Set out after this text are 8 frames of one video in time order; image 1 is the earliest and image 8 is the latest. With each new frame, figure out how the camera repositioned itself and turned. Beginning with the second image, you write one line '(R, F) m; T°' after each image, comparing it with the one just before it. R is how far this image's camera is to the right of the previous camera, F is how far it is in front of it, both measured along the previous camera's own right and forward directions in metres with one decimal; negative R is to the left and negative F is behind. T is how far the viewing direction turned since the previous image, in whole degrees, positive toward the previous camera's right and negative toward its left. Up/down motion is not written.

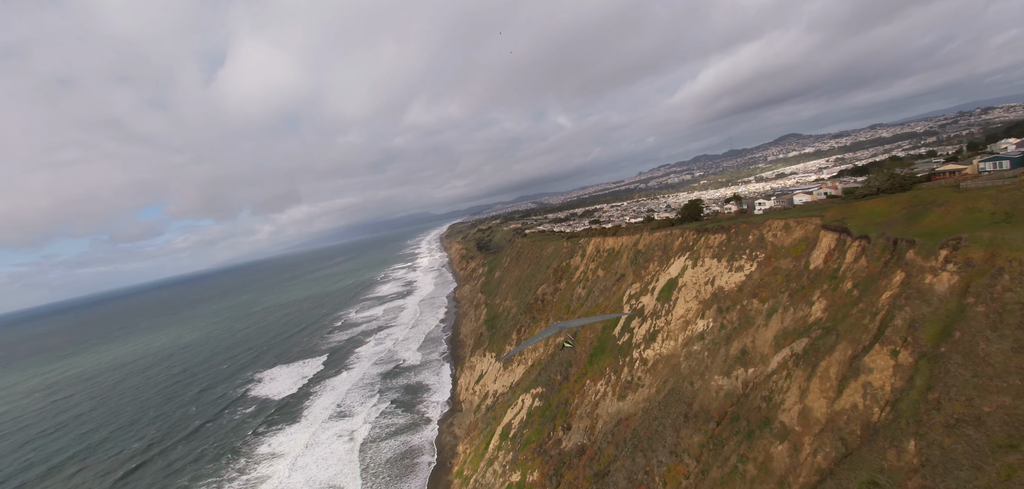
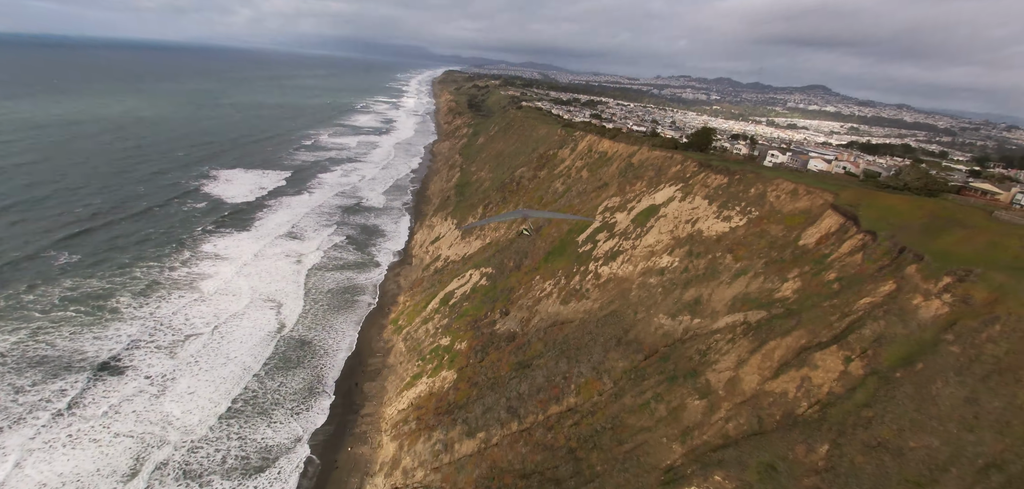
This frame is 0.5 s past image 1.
(0.0, +1.7) m; +6°
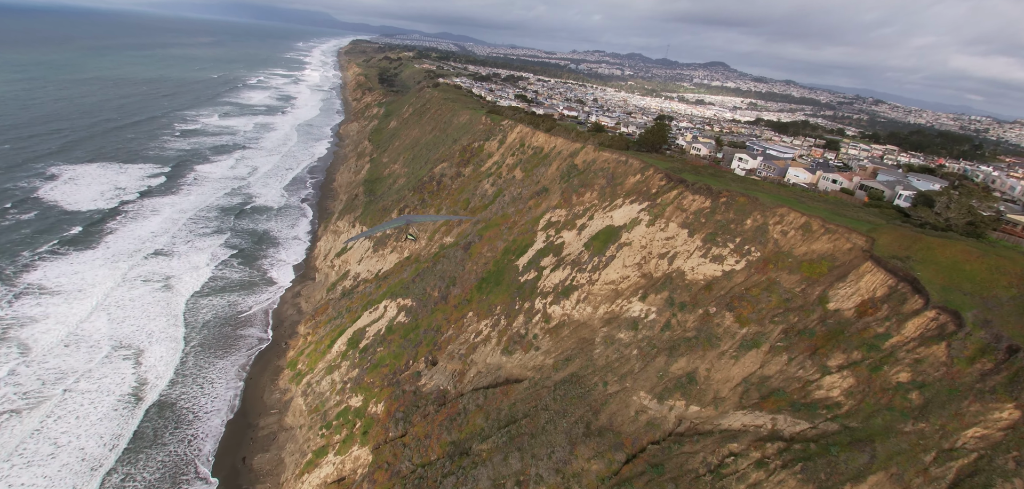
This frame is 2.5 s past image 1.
(+0.2, +5.6) m; +10°
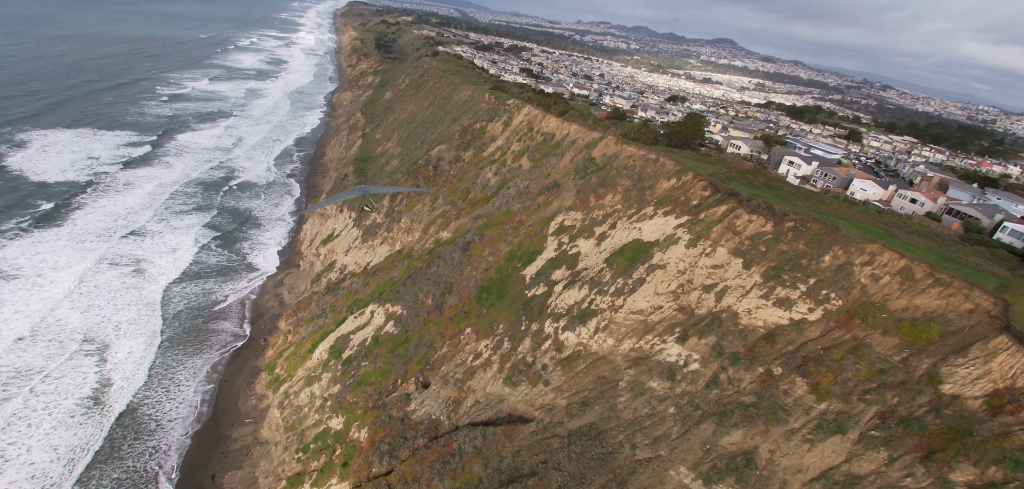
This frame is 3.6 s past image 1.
(-0.5, +3.0) m; +1°
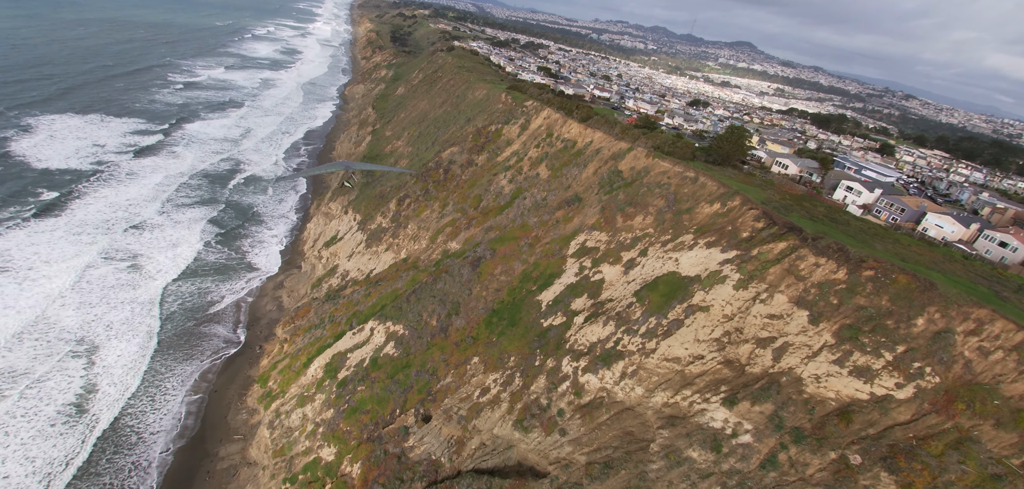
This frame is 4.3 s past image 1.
(-0.3, +1.9) m; -1°
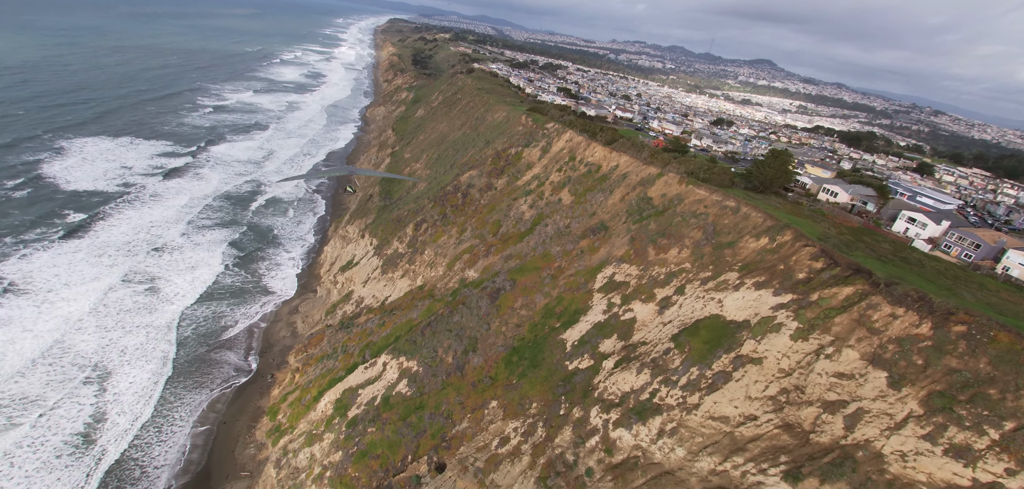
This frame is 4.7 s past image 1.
(-0.2, +1.2) m; -2°
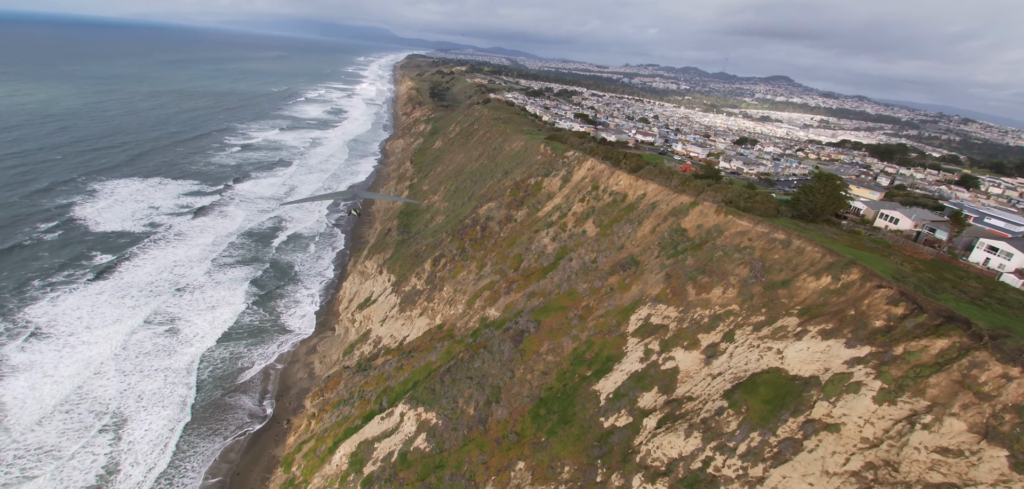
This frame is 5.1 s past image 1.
(-0.1, +1.2) m; -3°
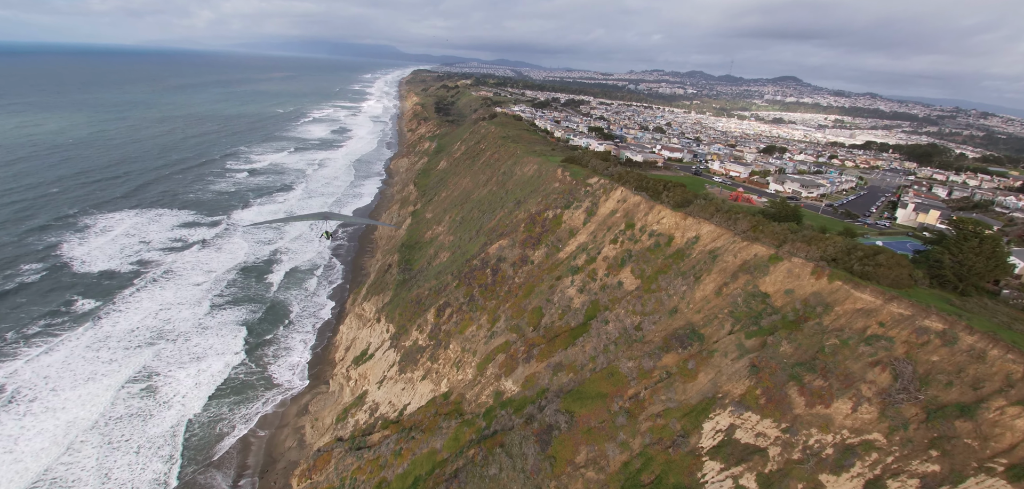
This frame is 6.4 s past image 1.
(-0.3, +4.1) m; -1°
